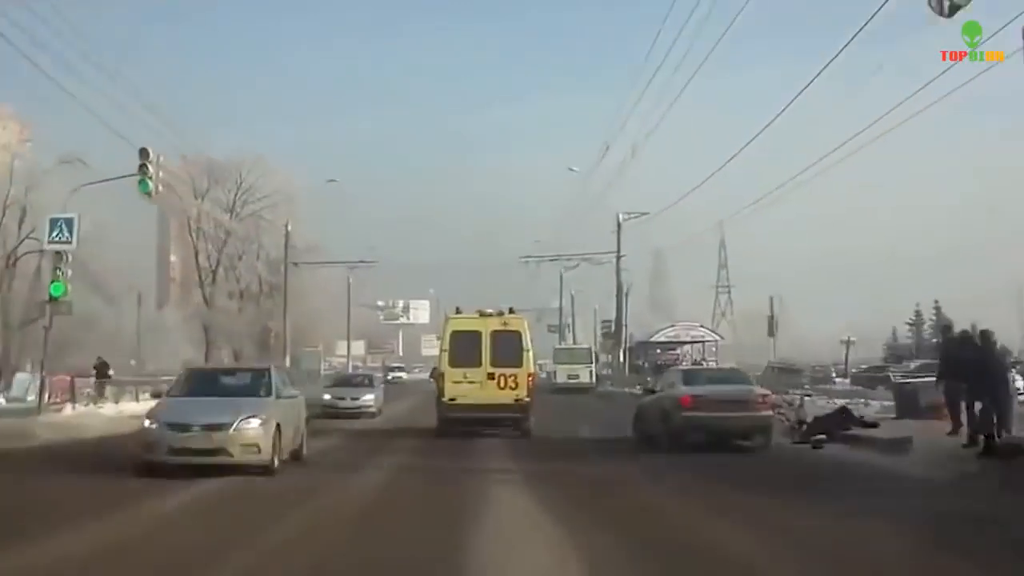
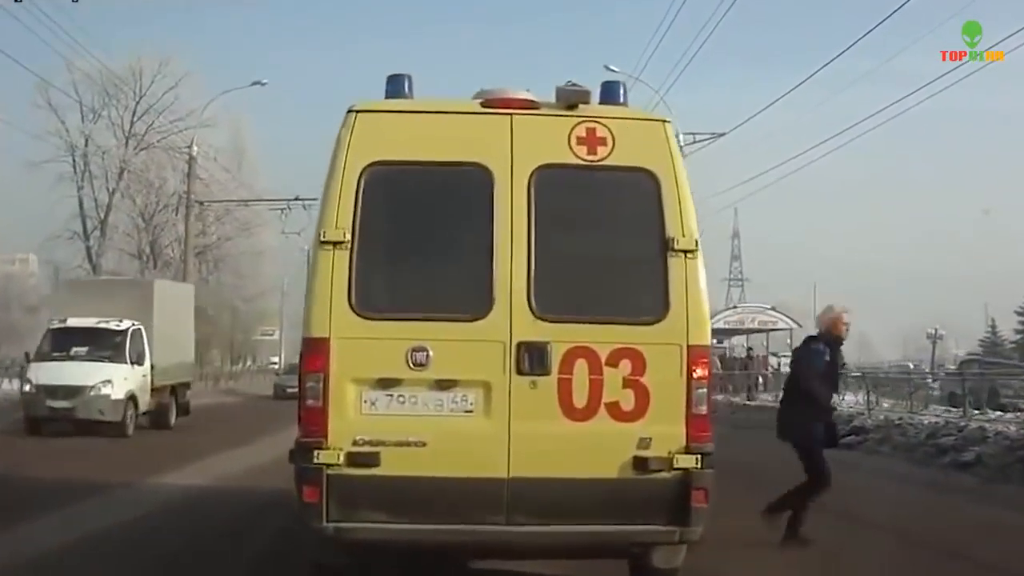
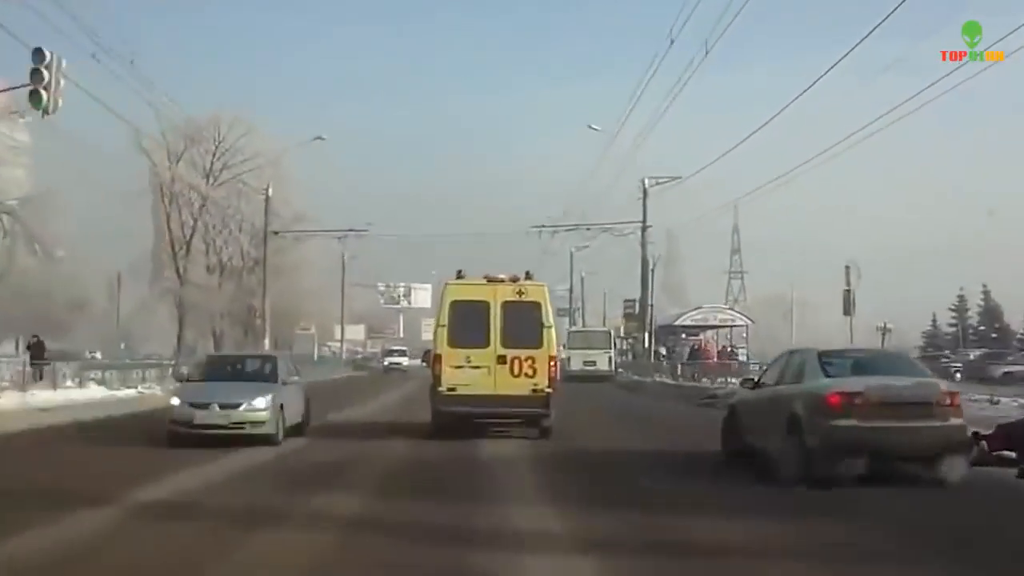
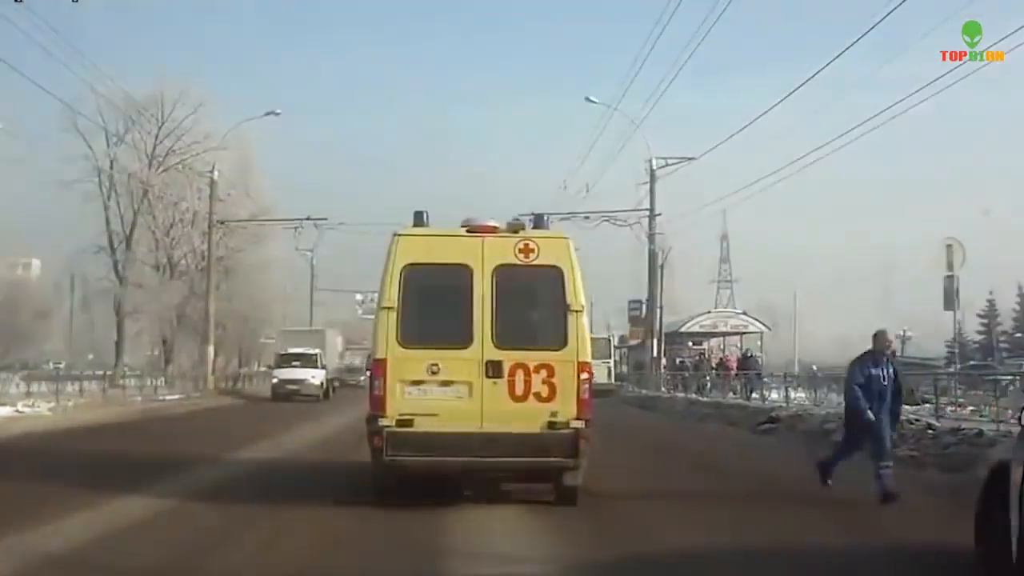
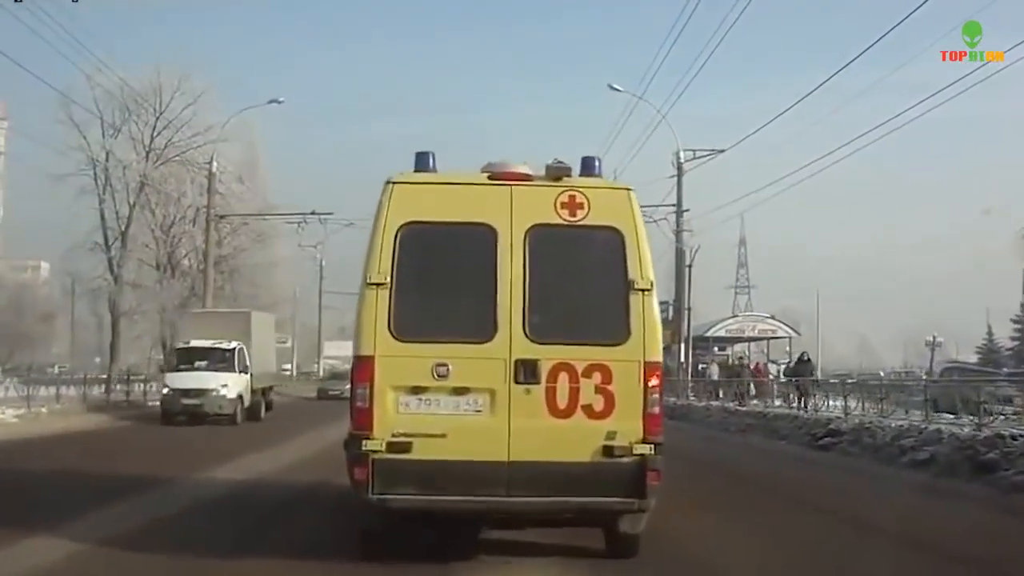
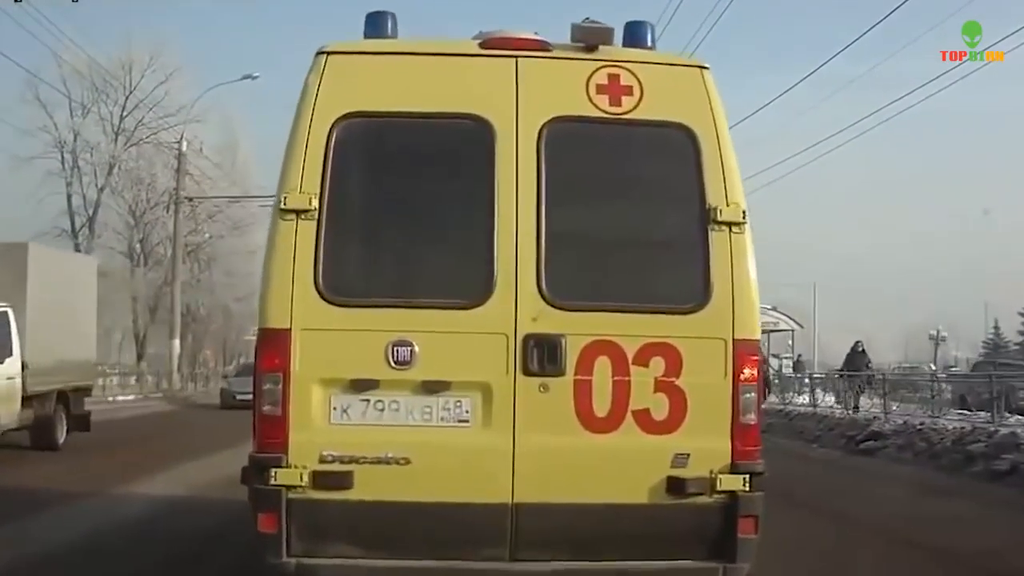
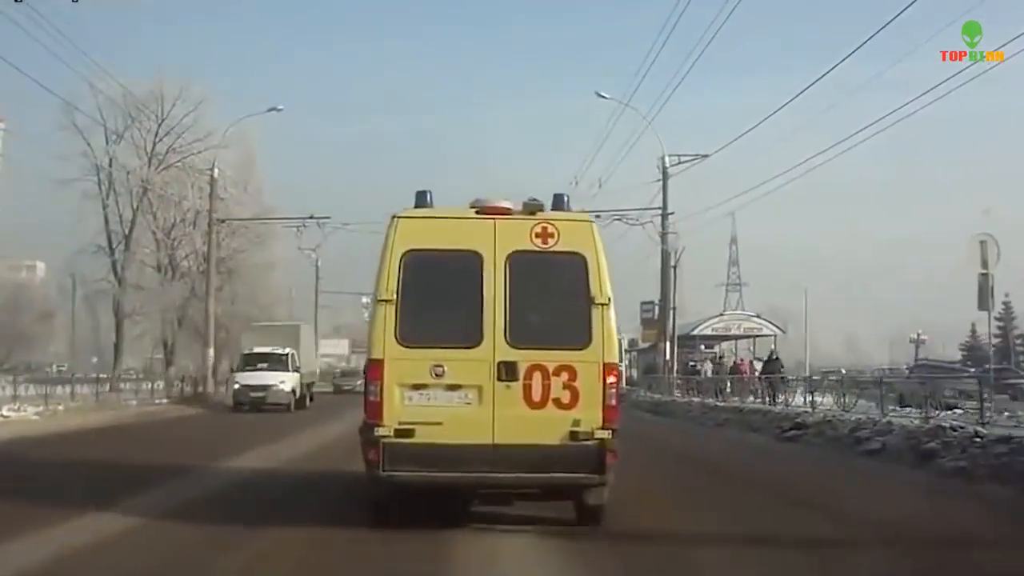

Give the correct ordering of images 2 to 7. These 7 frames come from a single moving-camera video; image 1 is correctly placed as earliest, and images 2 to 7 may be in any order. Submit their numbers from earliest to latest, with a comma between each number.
3, 4, 7, 5, 2, 6
